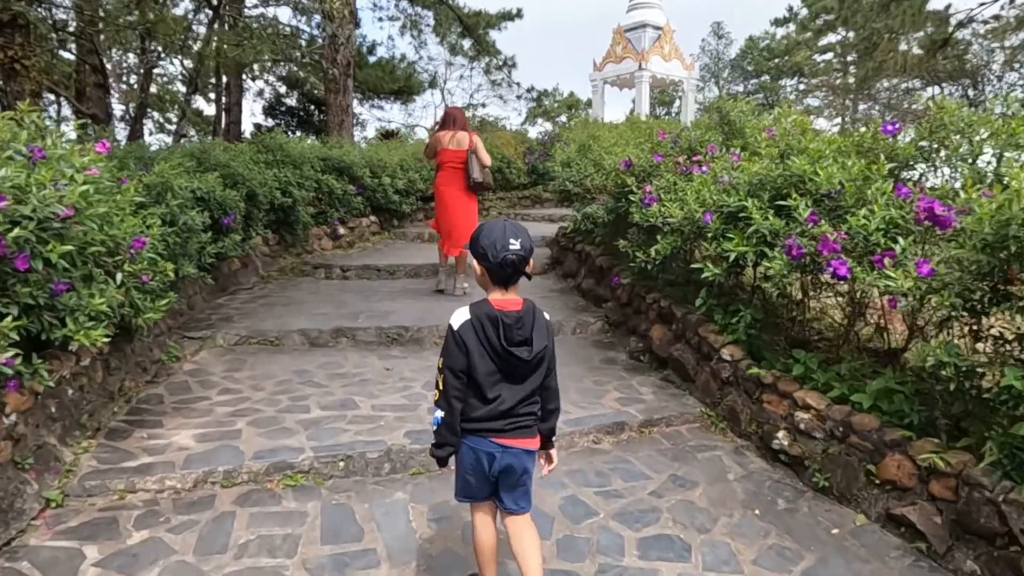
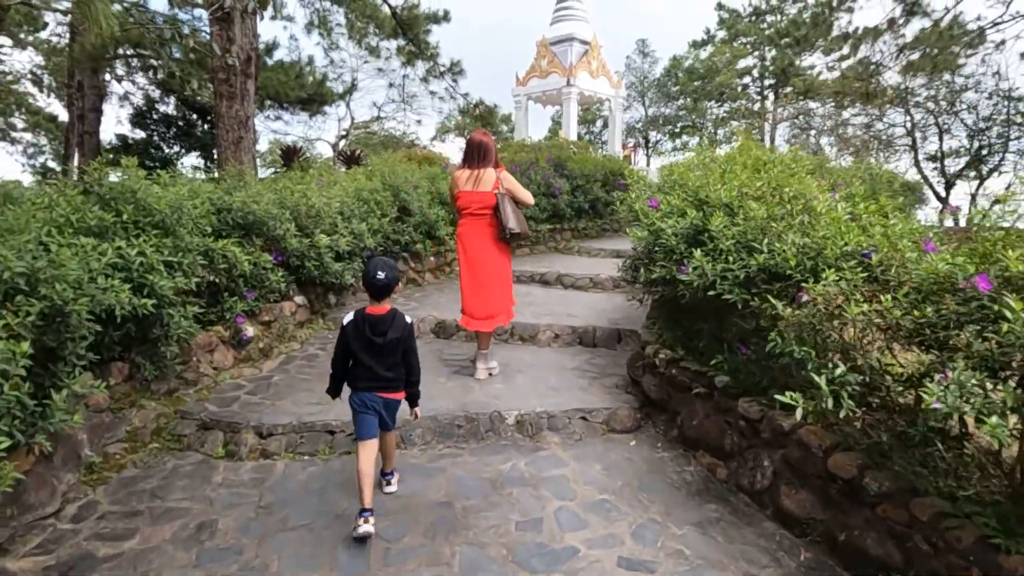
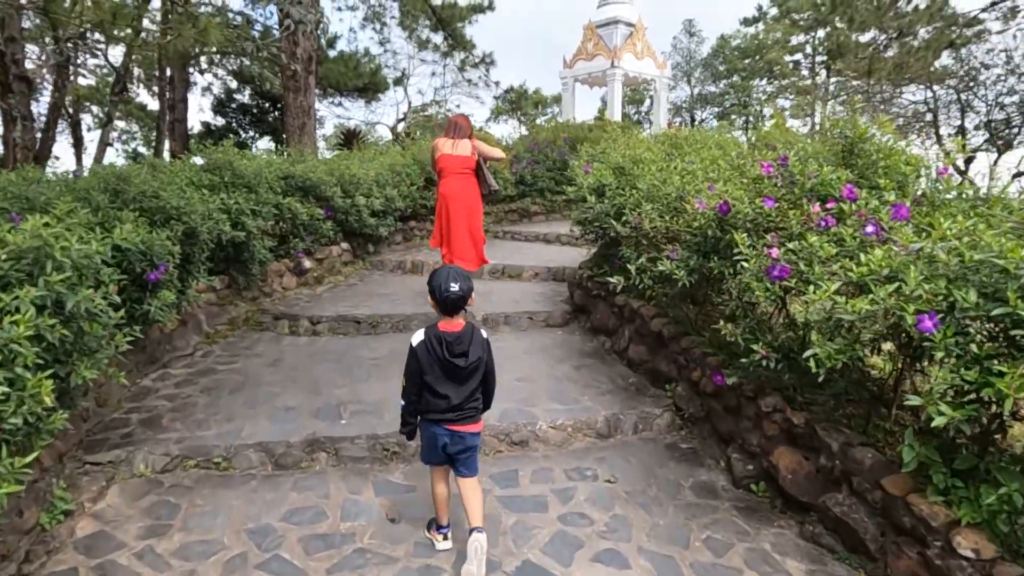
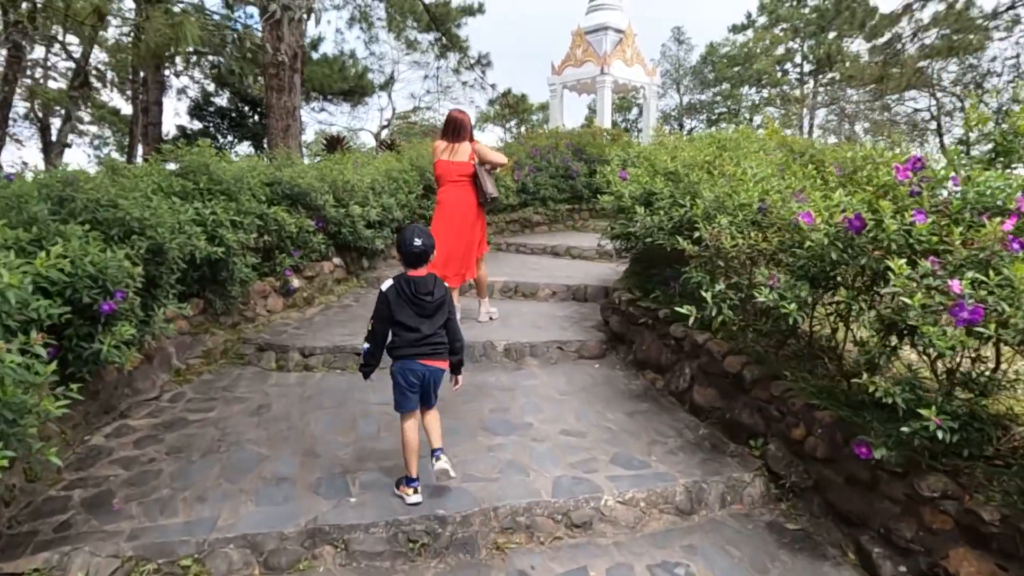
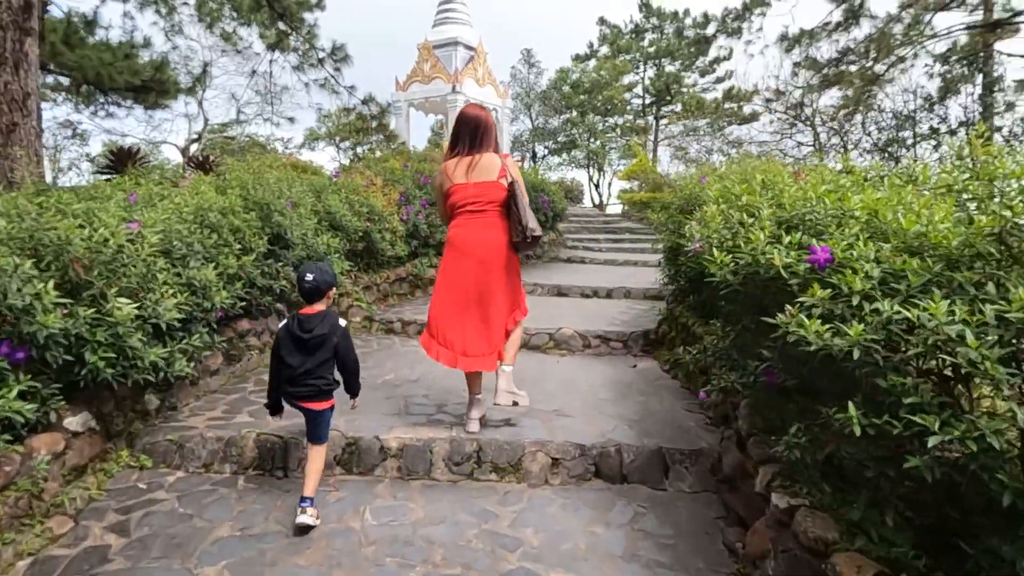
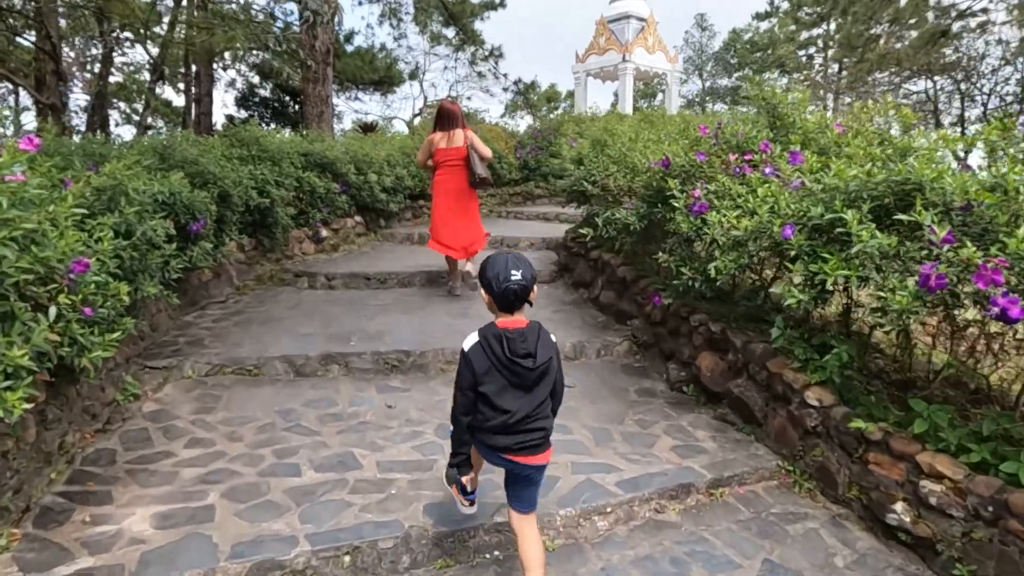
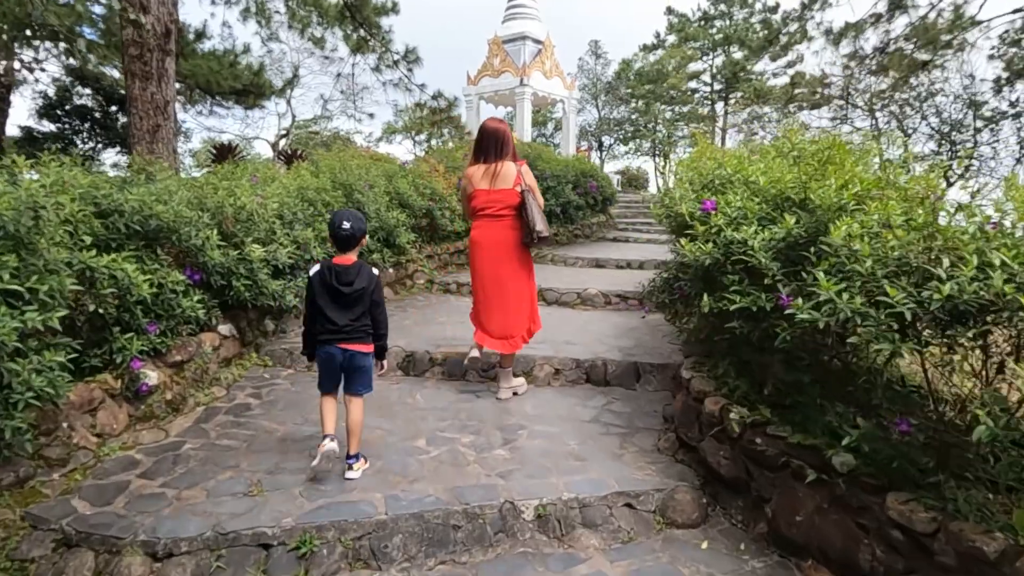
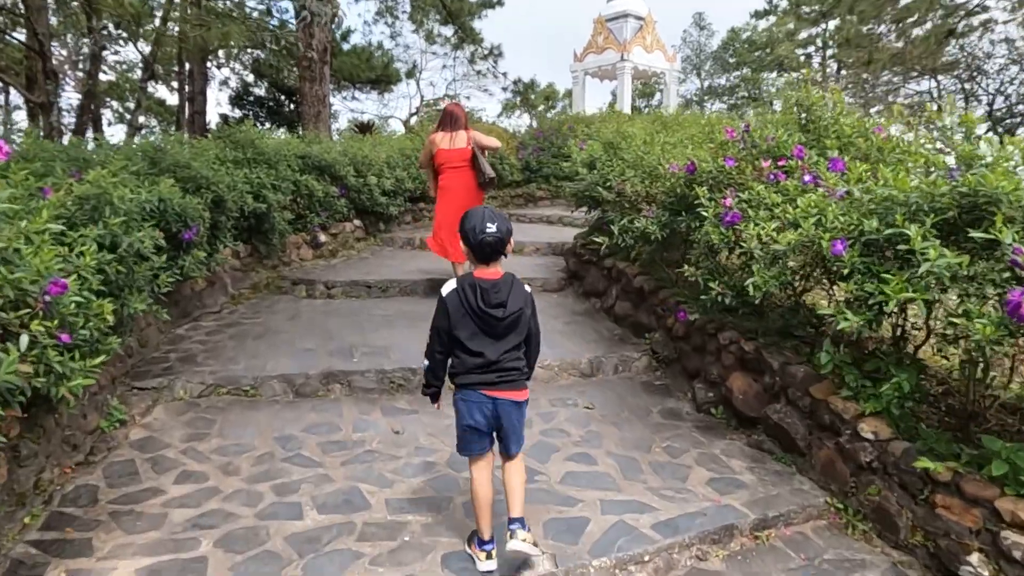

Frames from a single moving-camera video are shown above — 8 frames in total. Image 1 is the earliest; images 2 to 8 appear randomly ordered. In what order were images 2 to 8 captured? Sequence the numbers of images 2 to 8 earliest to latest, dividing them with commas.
6, 8, 3, 4, 2, 7, 5
